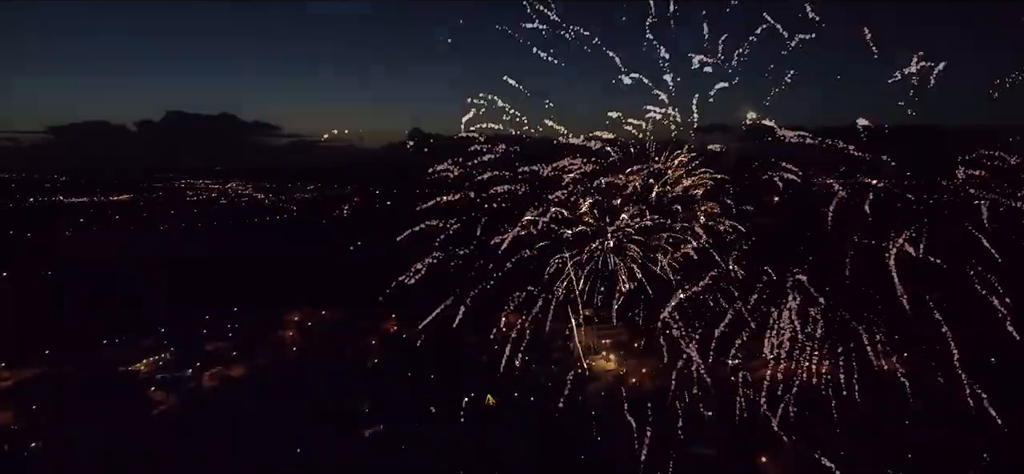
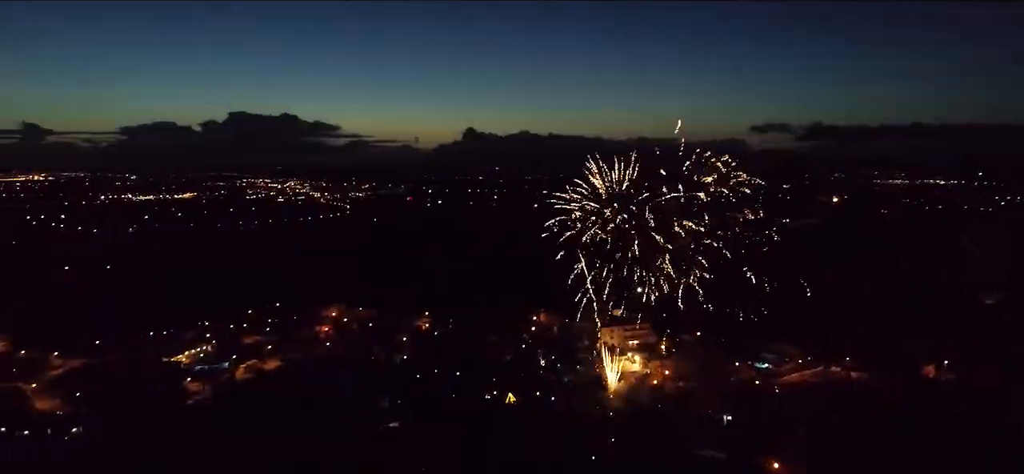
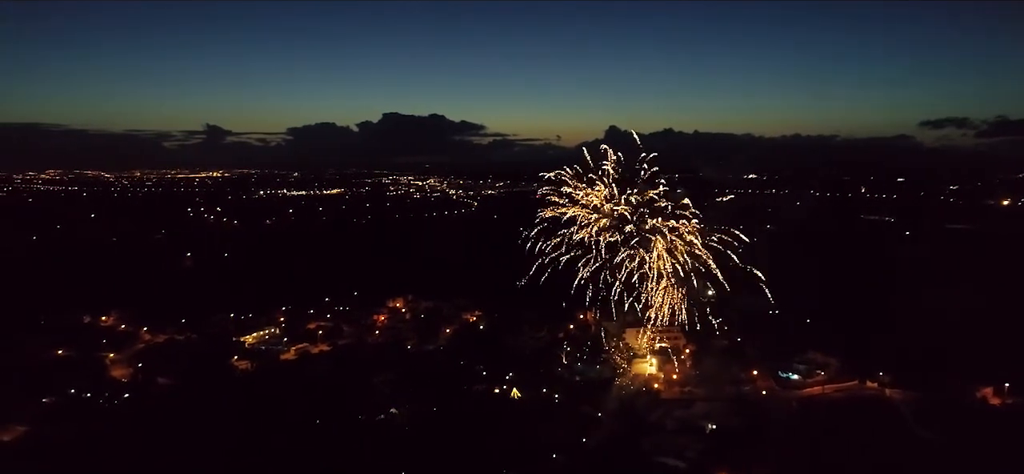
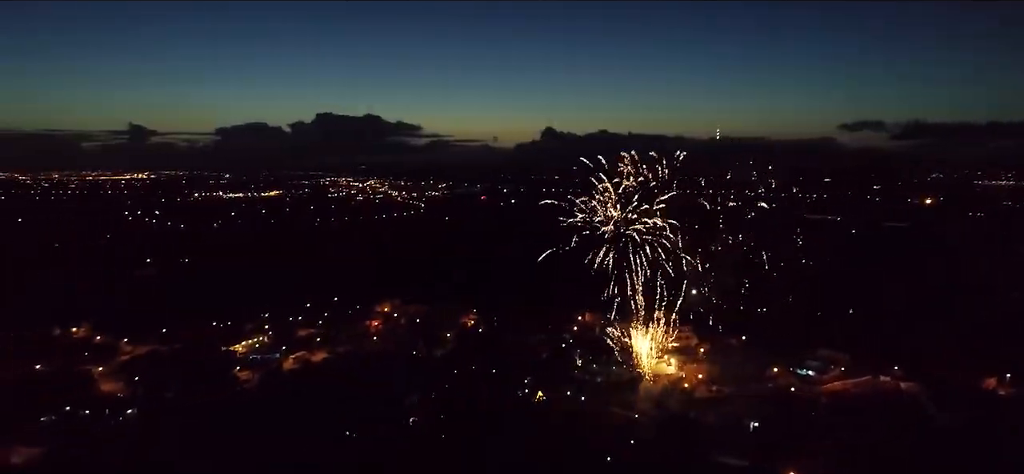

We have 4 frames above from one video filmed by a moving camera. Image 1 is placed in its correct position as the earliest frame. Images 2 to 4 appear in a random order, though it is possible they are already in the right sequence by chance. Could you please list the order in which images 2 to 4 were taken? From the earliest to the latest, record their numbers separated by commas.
2, 4, 3
